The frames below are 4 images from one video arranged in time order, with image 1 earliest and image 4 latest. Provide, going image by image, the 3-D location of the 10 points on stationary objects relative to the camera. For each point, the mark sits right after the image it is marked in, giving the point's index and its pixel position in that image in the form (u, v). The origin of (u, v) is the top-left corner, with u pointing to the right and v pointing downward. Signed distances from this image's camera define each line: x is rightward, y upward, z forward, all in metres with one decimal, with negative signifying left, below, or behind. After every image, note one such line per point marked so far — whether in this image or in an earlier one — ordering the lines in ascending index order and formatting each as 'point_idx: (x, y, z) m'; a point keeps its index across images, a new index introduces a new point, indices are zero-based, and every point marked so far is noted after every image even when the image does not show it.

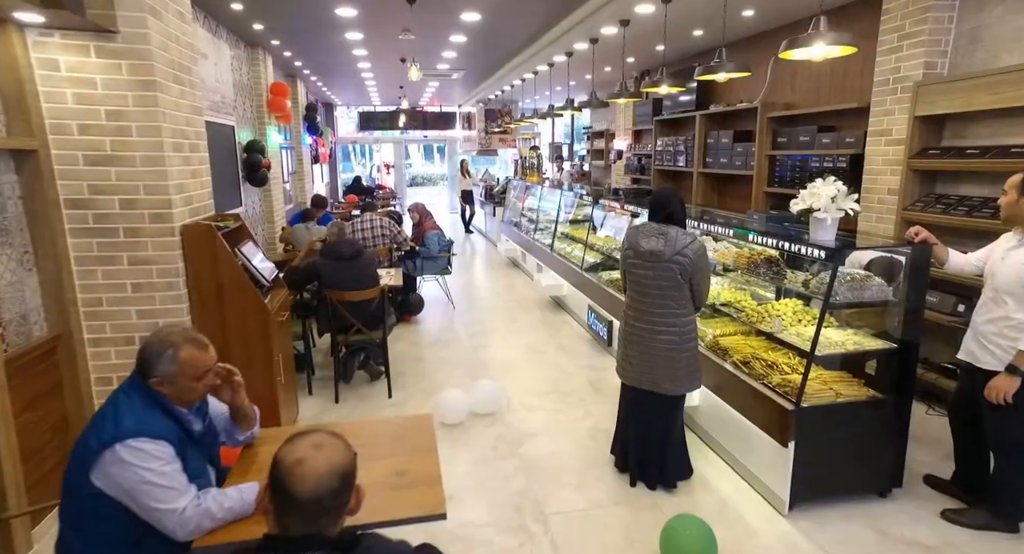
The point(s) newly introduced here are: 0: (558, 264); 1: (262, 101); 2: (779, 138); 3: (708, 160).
0: (+0.5, +0.2, +6.5) m
1: (-3.3, +2.3, +7.0) m
2: (+2.6, +1.3, +5.1) m
3: (+2.3, +1.4, +6.4) m
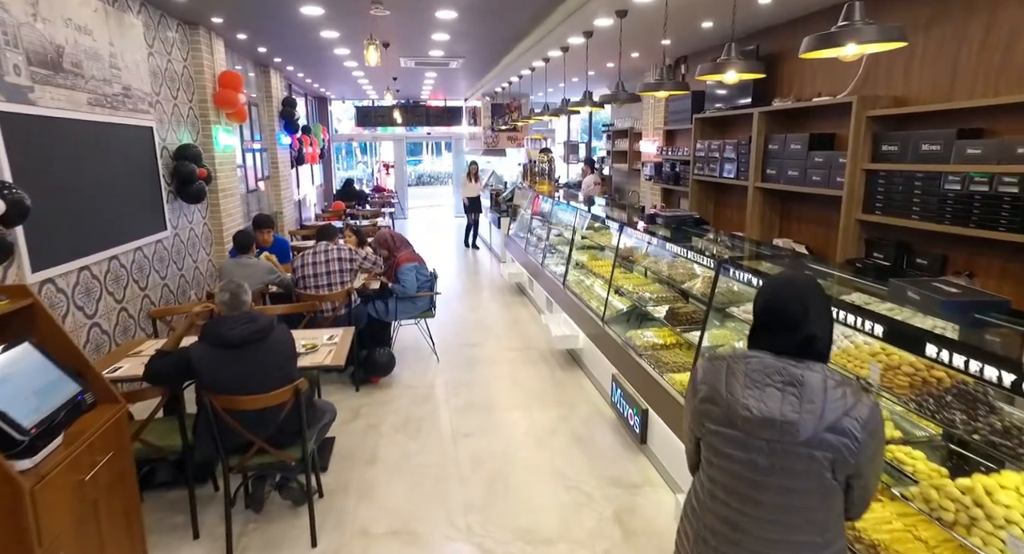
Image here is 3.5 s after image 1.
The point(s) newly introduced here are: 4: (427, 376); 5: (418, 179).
0: (+0.6, -0.3, +5.1) m
1: (-3.2, +1.9, +5.7) m
2: (+2.5, +0.9, +3.6) m
3: (+2.3, +1.0, +4.9) m
4: (-0.7, -0.9, +4.7) m
5: (-3.1, +3.3, +17.6) m
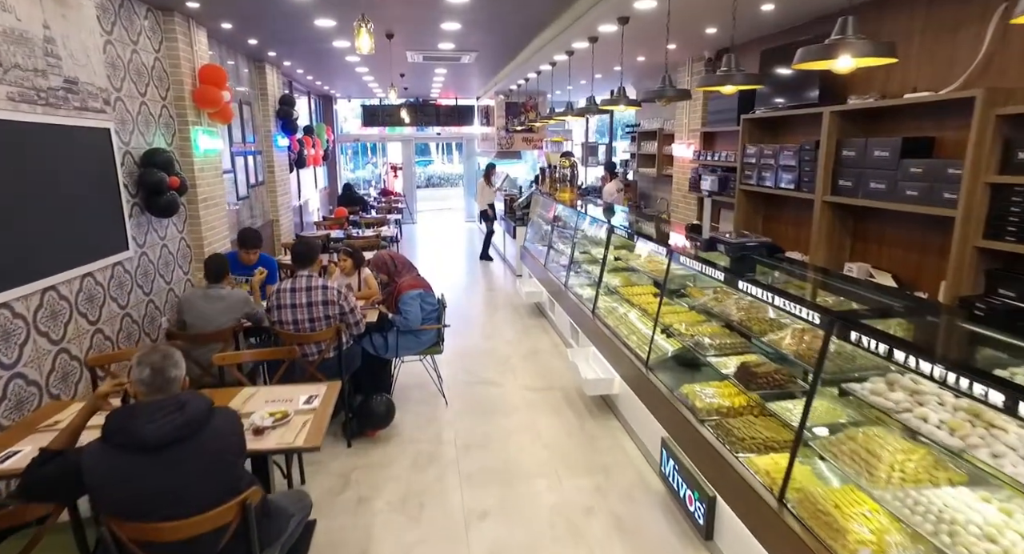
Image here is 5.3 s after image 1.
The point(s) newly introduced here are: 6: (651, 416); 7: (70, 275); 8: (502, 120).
0: (+0.7, -0.5, +4.3) m
1: (-3.0, +1.7, +5.0) m
2: (+2.7, +0.7, +2.8) m
3: (+2.5, +0.7, +4.1) m
4: (-0.6, -1.1, +3.9) m
5: (-2.7, +3.1, +16.9) m
6: (+0.9, -0.9, +3.4) m
7: (-2.7, 0.0, +3.3) m
8: (-0.2, +3.4, +11.6) m
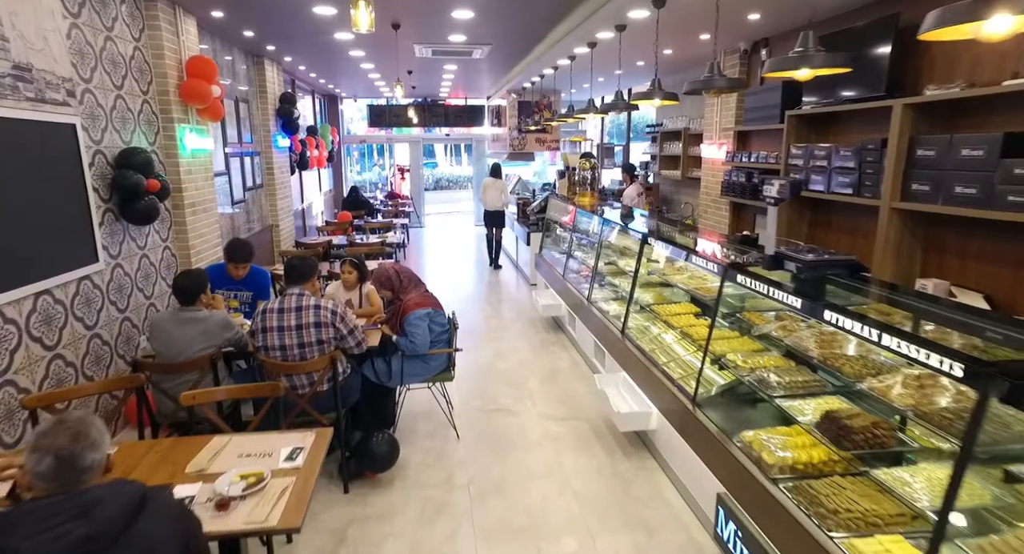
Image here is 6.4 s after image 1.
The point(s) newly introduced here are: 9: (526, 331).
0: (+0.9, -0.6, +3.8) m
1: (-2.9, +1.6, +4.5) m
2: (+2.8, +0.5, +2.3) m
3: (+2.7, +0.6, +3.5) m
4: (-0.4, -1.2, +3.4) m
5: (-2.4, +2.9, +16.5) m
6: (+1.0, -1.0, +2.9) m
7: (-2.6, -0.1, +2.8) m
8: (+0.1, +3.3, +11.1) m
9: (+0.2, -0.6, +6.1) m
